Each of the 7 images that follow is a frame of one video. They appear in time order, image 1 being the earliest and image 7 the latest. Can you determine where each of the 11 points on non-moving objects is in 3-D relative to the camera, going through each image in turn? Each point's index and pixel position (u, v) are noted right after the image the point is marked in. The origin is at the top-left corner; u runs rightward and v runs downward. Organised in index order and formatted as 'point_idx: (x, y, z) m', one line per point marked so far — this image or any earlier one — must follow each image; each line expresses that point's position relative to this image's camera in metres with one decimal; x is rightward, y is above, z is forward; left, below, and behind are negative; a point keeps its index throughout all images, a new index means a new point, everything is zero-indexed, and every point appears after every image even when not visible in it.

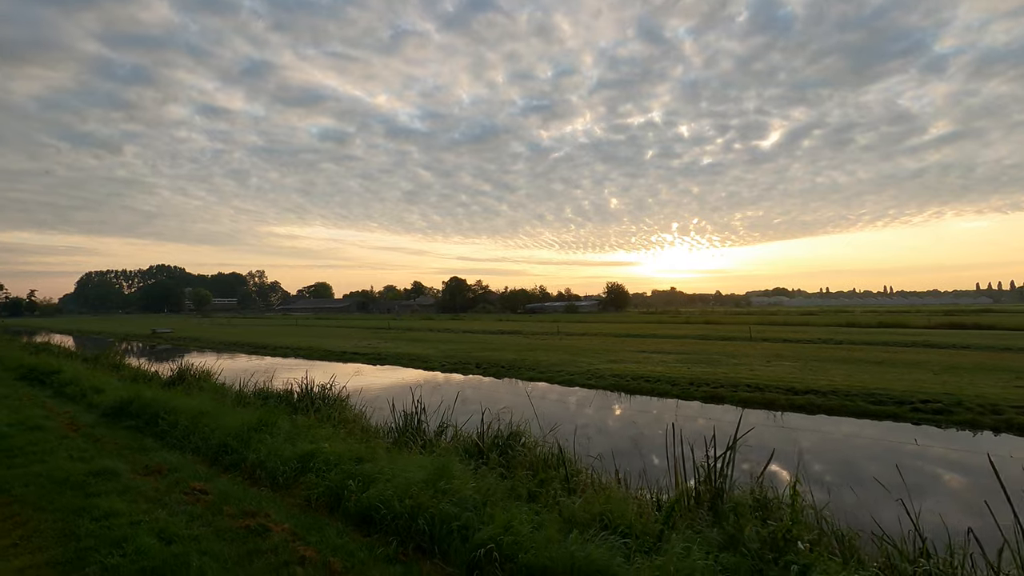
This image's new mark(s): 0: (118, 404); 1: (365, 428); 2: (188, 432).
0: (-8.3, -2.5, +11.7) m
1: (-2.5, -2.6, +9.9) m
2: (-5.4, -2.4, +9.3) m
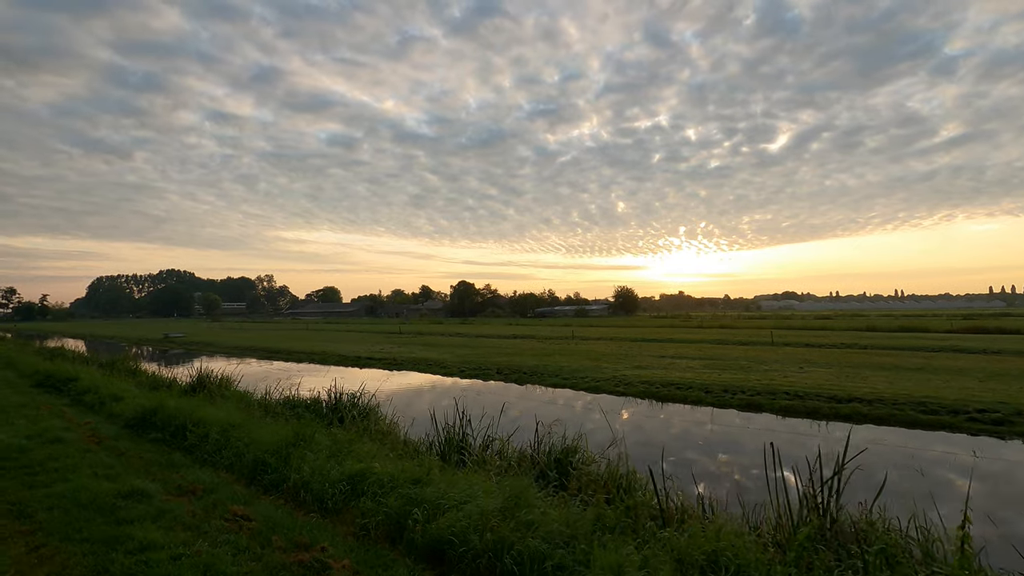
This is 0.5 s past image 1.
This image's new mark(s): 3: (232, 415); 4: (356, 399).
0: (-7.4, -2.5, +11.1) m
1: (-1.6, -2.6, +9.2) m
2: (-4.6, -2.5, +8.6) m
3: (-5.3, -2.4, +10.6) m
4: (-3.7, -2.7, +13.2) m
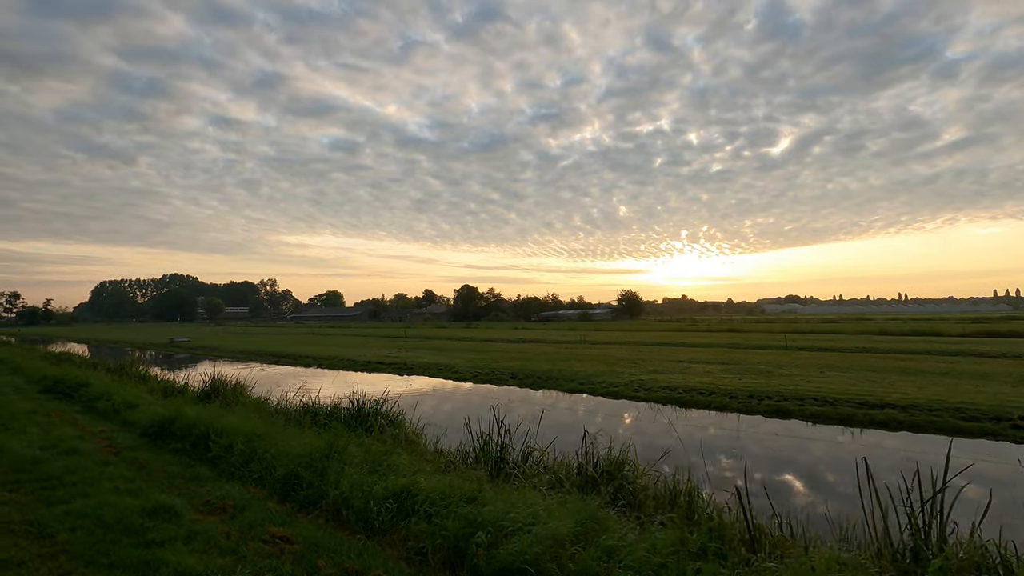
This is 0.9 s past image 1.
0: (-6.8, -2.6, +10.6) m
1: (-1.0, -2.7, +8.7) m
2: (-3.9, -2.5, +8.1) m
3: (-4.7, -2.5, +10.1) m
4: (-3.0, -2.7, +12.7) m
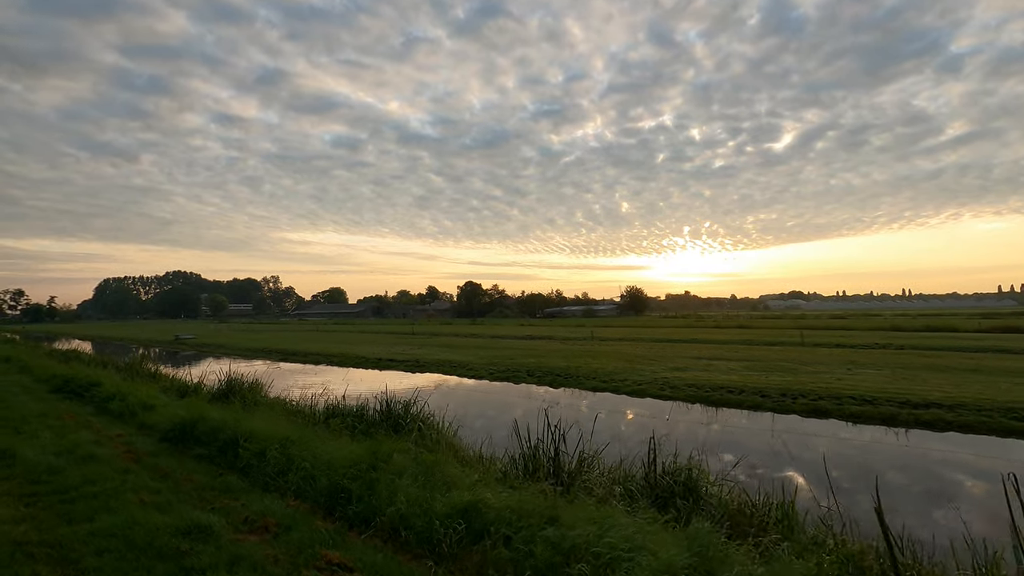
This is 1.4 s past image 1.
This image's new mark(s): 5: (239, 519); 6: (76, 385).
0: (-5.9, -2.5, +9.9) m
1: (-0.2, -2.6, +8.0) m
2: (-3.1, -2.4, +7.4) m
3: (-3.9, -2.4, +9.4) m
4: (-2.2, -2.6, +12.0) m
5: (-2.9, -2.5, +6.0) m
6: (-12.7, -2.8, +16.2) m
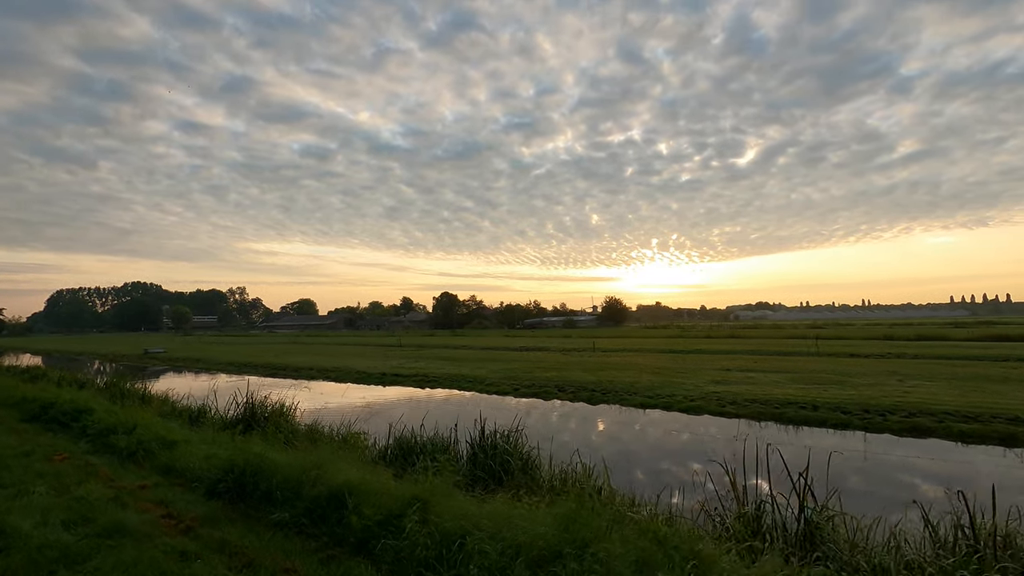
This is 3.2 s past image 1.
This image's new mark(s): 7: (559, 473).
0: (-3.6, -2.4, +7.2) m
1: (+2.2, -2.5, +5.6) m
2: (-0.7, -2.3, +4.9) m
3: (-1.5, -2.3, +6.8) m
4: (0.0, -2.6, +9.5) m
5: (-0.4, -2.4, +3.4) m
6: (-10.7, -2.9, +13.1) m
7: (+0.5, -2.6, +8.3) m
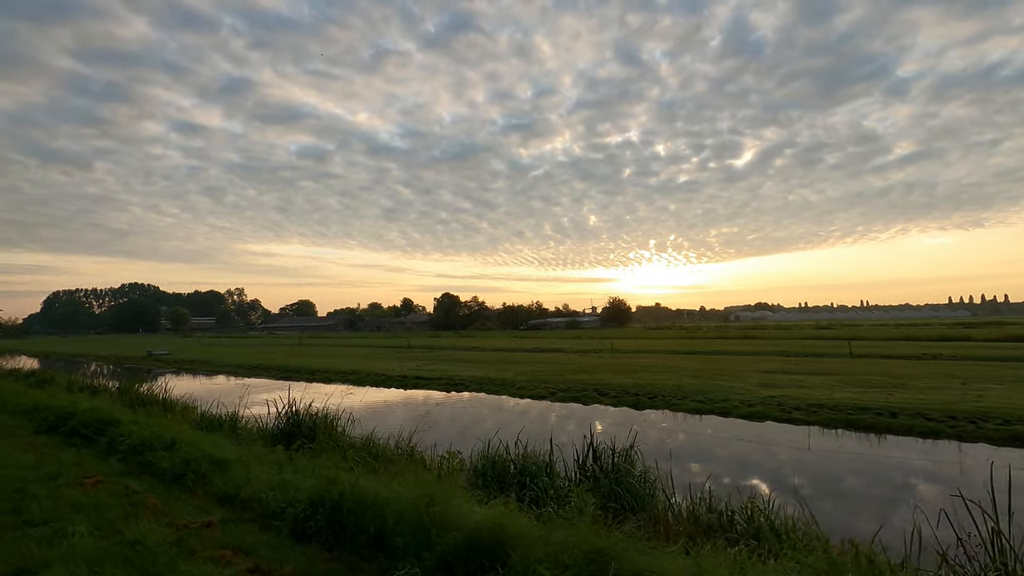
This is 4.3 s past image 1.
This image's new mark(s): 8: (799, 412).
0: (-1.9, -2.3, +5.7) m
1: (+3.9, -2.3, +4.1) m
2: (+1.1, -2.2, +3.4) m
3: (+0.2, -2.2, +5.3) m
4: (+1.7, -2.5, +8.0) m
5: (+1.3, -2.2, +2.0) m
6: (-9.1, -2.8, +11.6) m
7: (+2.2, -2.4, +6.8) m
8: (+9.6, -4.3, +18.9) m
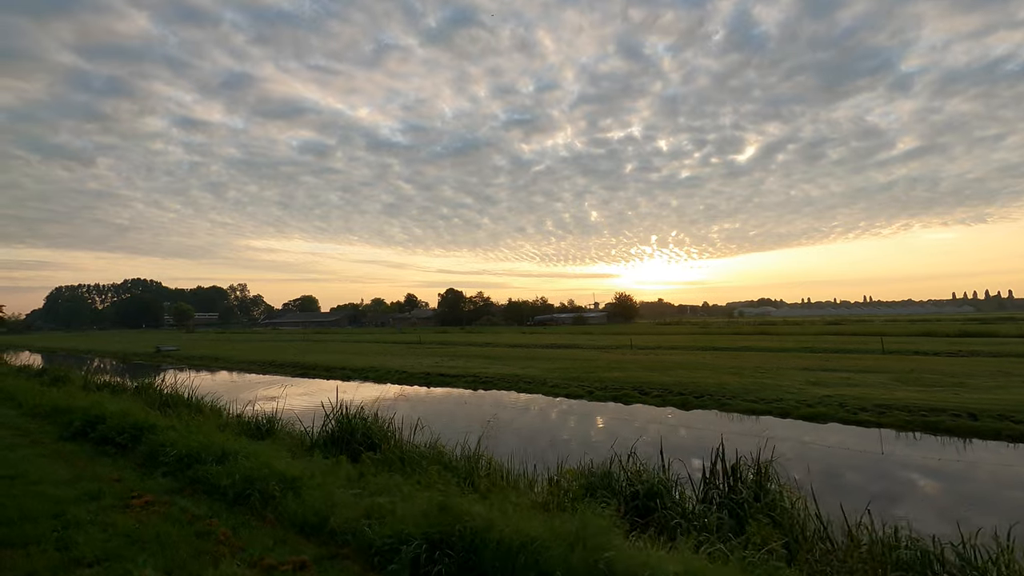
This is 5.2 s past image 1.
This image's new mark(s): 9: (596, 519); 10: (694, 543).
0: (-0.5, -2.2, +4.5) m
1: (+5.4, -2.2, +2.9) m
2: (+2.5, -2.1, +2.2) m
3: (+1.7, -2.1, +4.1) m
4: (+3.2, -2.3, +6.8) m
5: (+2.8, -2.1, +0.8) m
6: (-7.6, -2.6, +10.5) m
7: (+3.6, -2.3, +5.6) m
8: (+11.1, -4.0, +17.7) m
9: (+0.8, -2.1, +5.1) m
10: (+1.9, -2.3, +5.1) m
